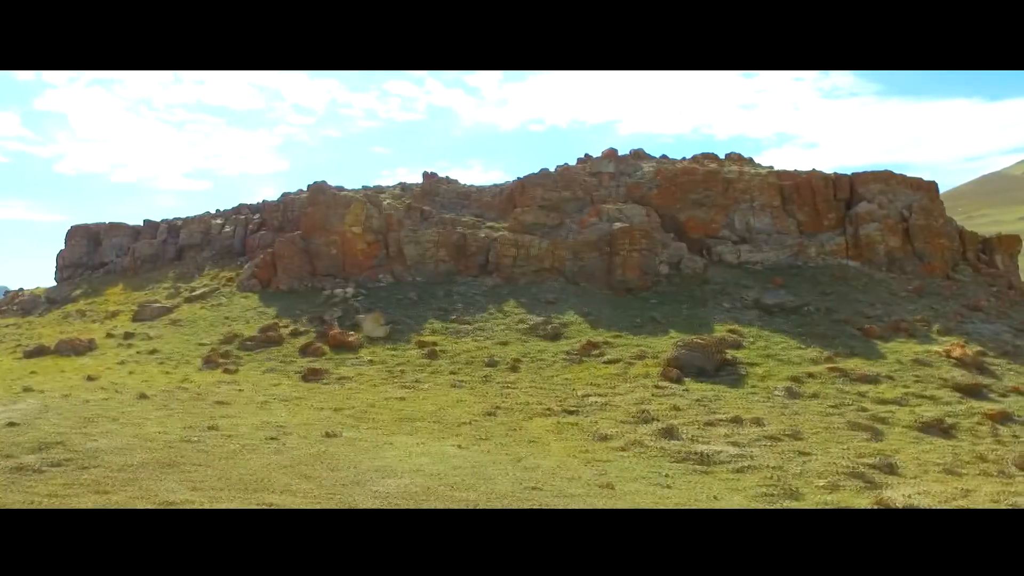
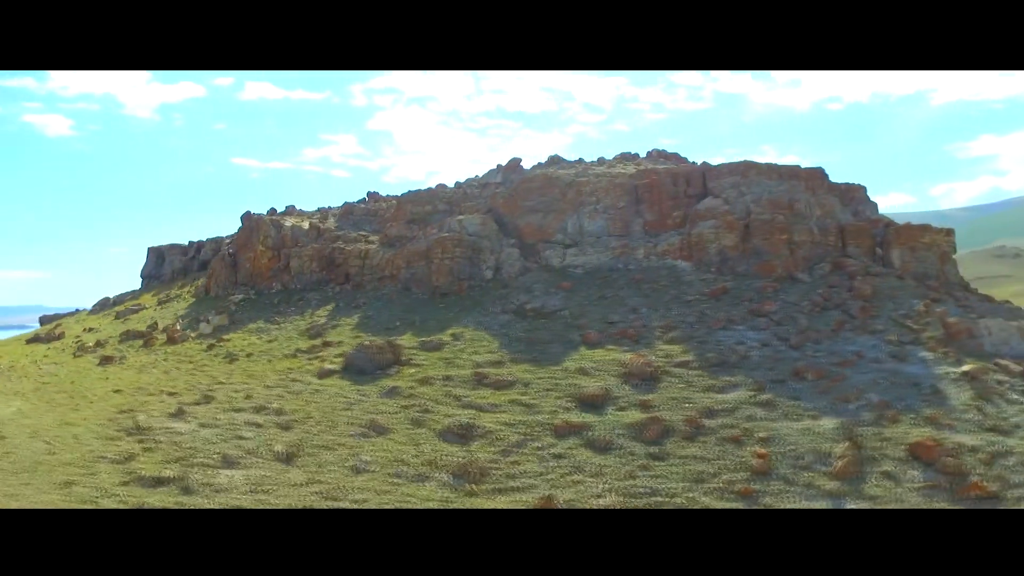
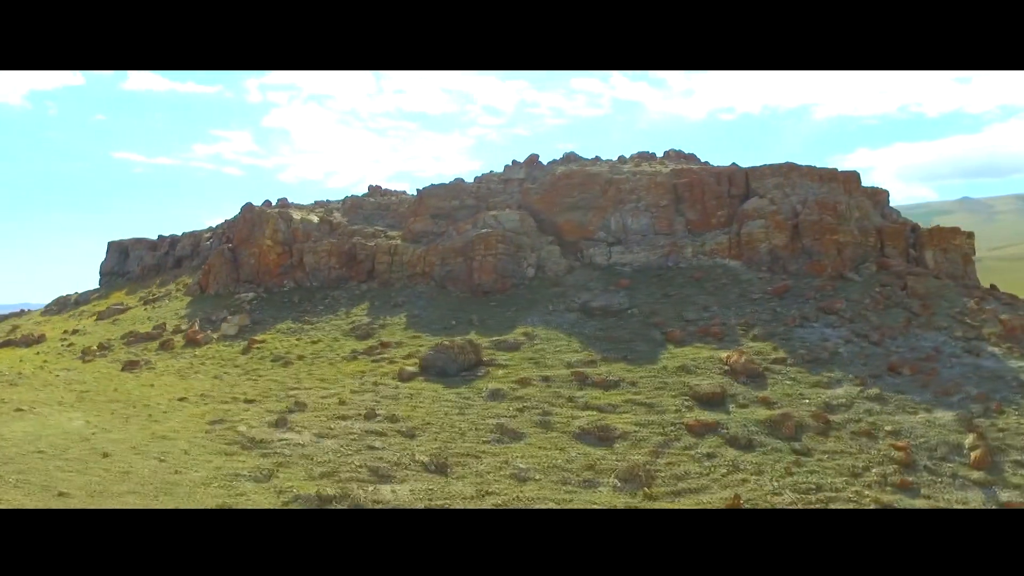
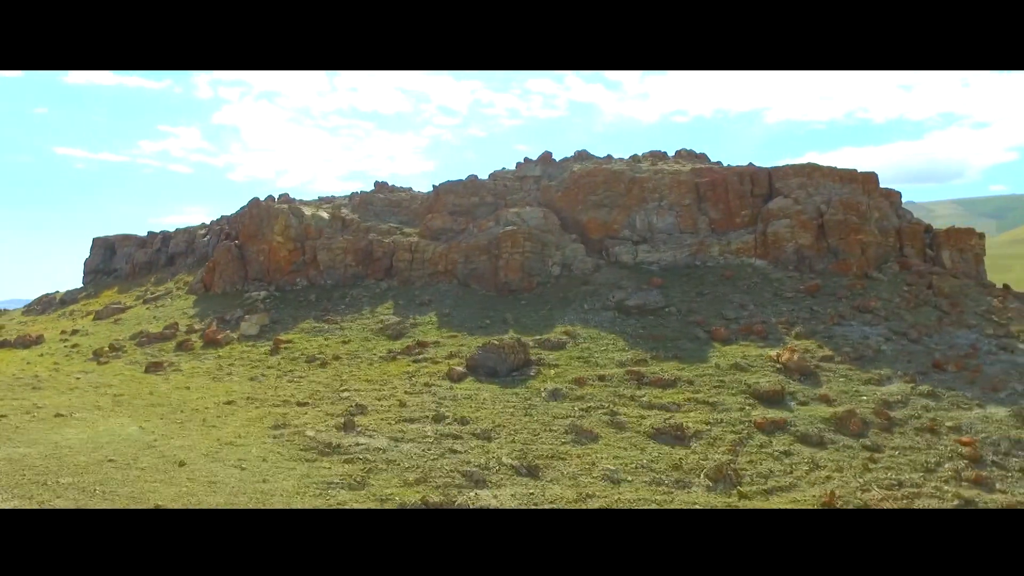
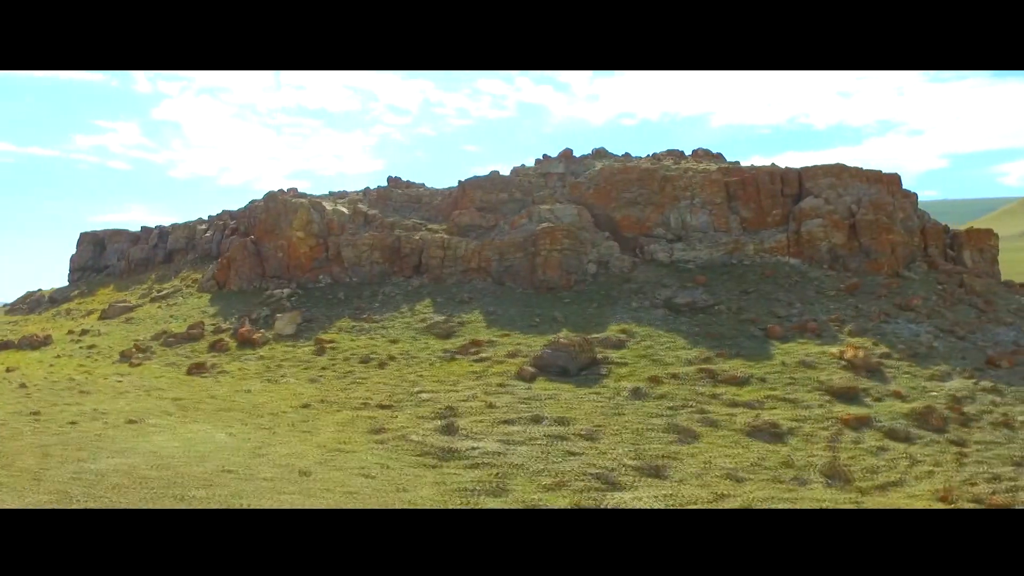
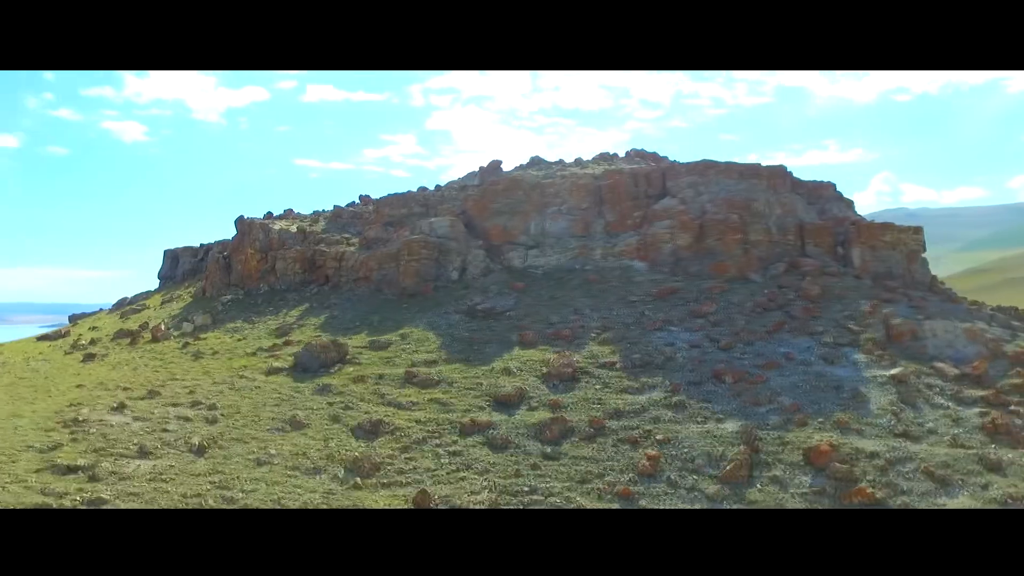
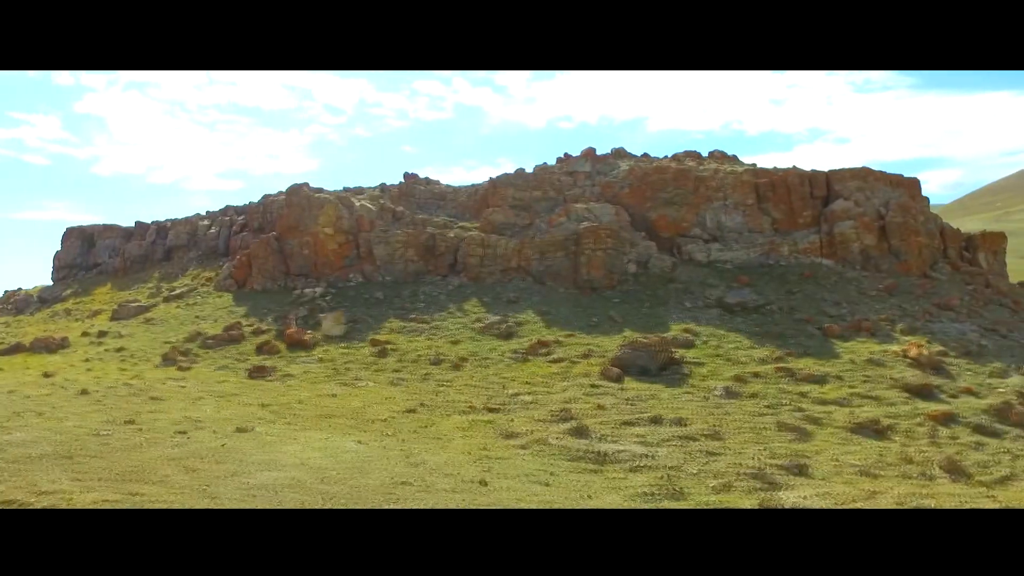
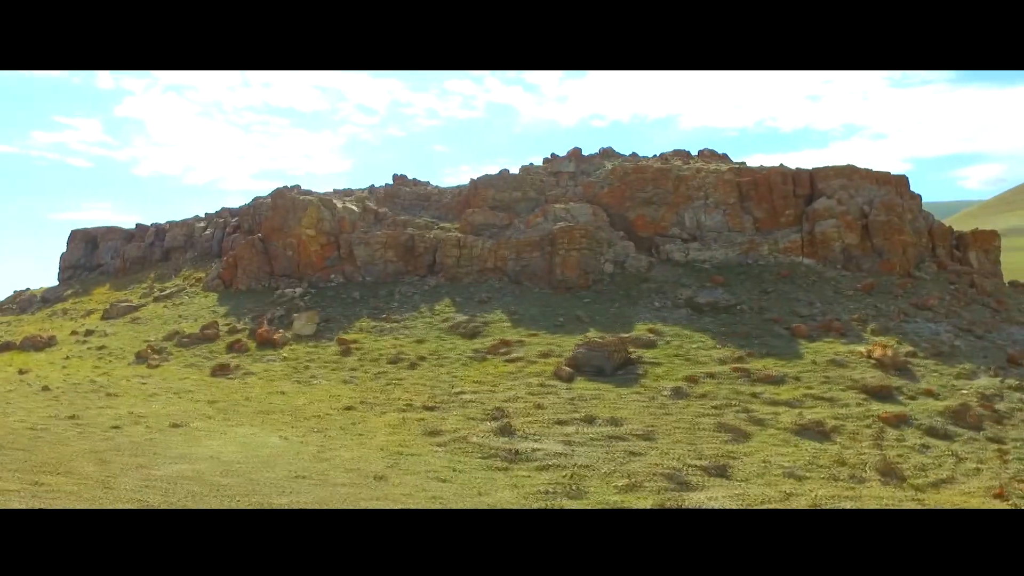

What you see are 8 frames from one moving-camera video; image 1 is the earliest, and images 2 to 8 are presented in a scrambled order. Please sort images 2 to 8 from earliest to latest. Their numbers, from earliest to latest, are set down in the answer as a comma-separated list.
7, 8, 5, 4, 3, 2, 6
